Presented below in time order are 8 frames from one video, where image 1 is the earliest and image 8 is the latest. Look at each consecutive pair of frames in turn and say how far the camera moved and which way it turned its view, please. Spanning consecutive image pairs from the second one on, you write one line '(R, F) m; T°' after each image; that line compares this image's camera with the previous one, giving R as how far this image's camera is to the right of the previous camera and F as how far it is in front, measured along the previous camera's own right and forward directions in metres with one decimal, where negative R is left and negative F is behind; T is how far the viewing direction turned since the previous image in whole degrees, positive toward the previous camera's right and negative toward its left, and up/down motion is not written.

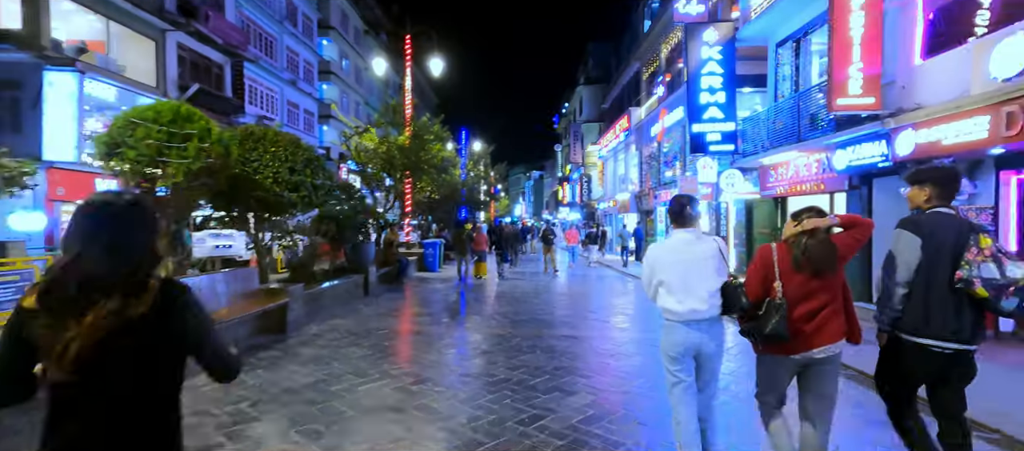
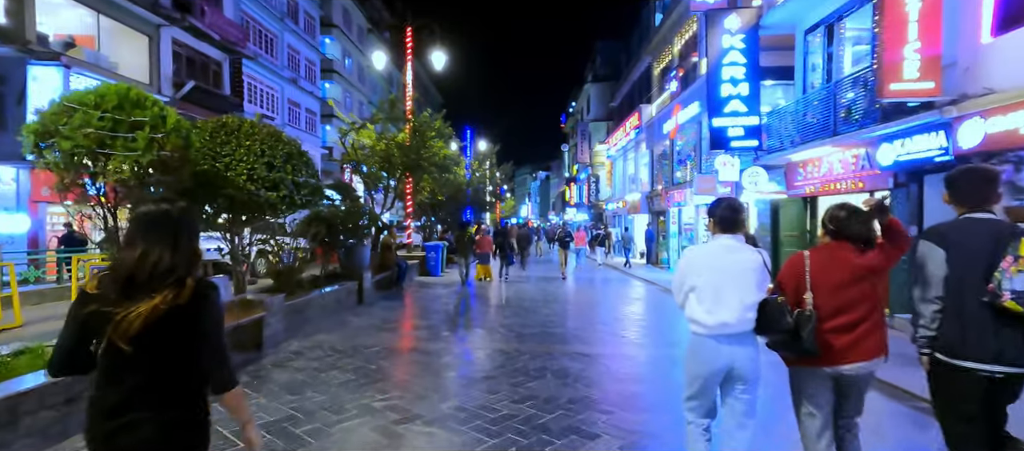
(0.0, +1.1) m; -1°
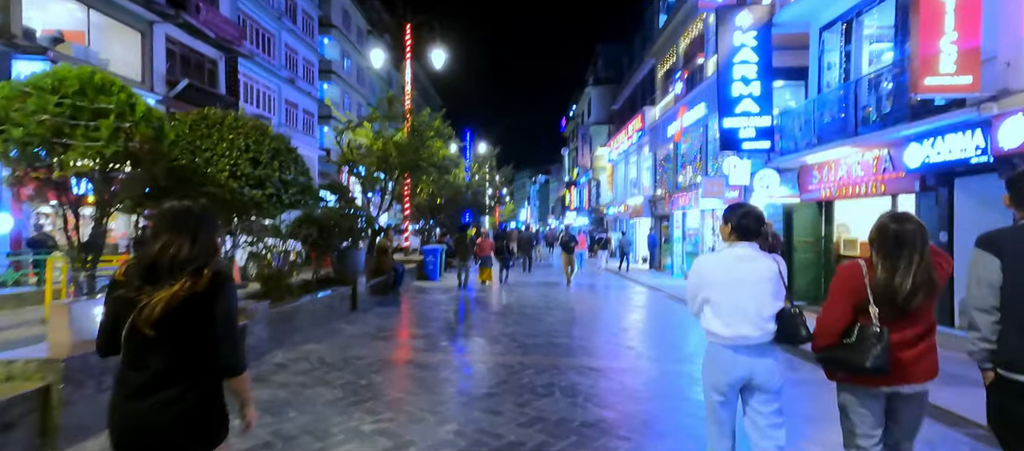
(-0.1, +0.6) m; 0°
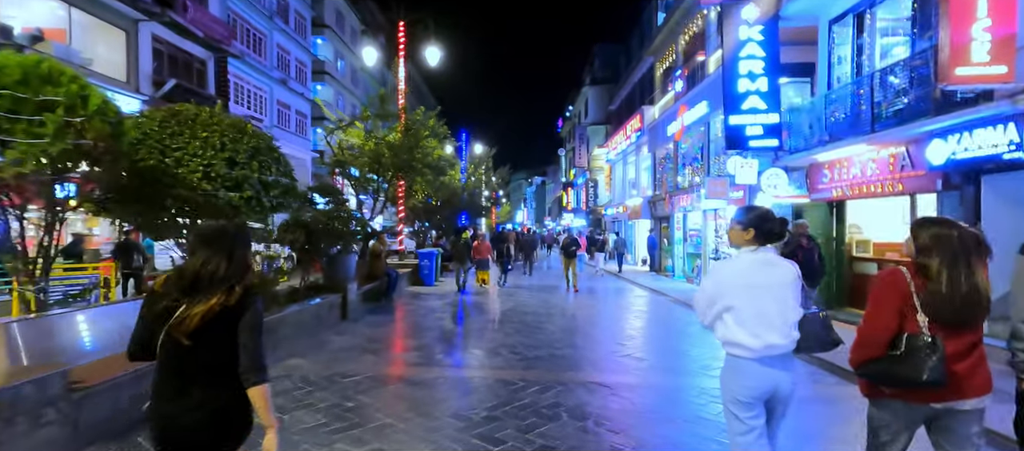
(0.0, +0.6) m; 0°
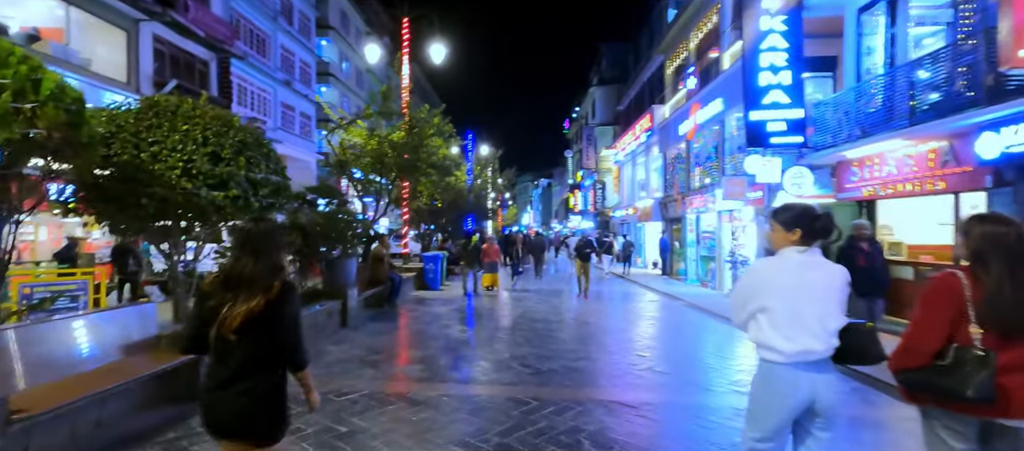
(-0.1, +0.7) m; -1°
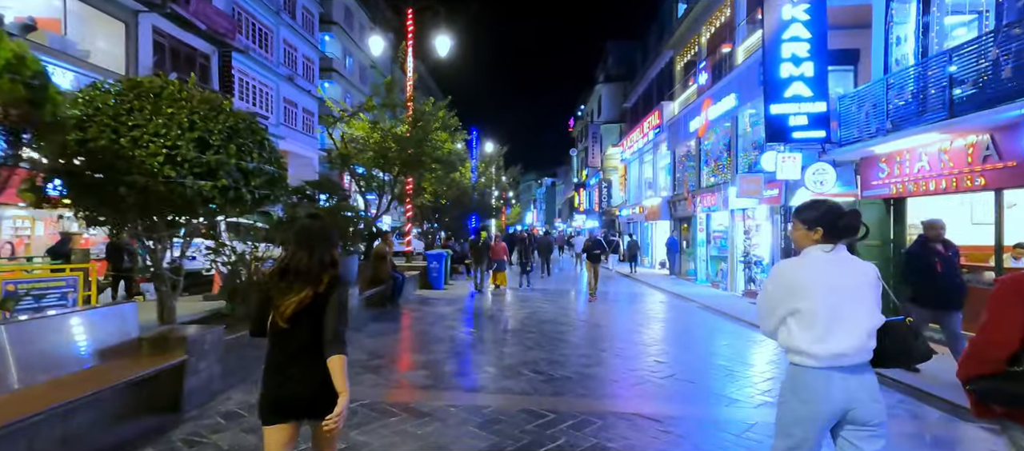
(-0.1, +0.6) m; 0°
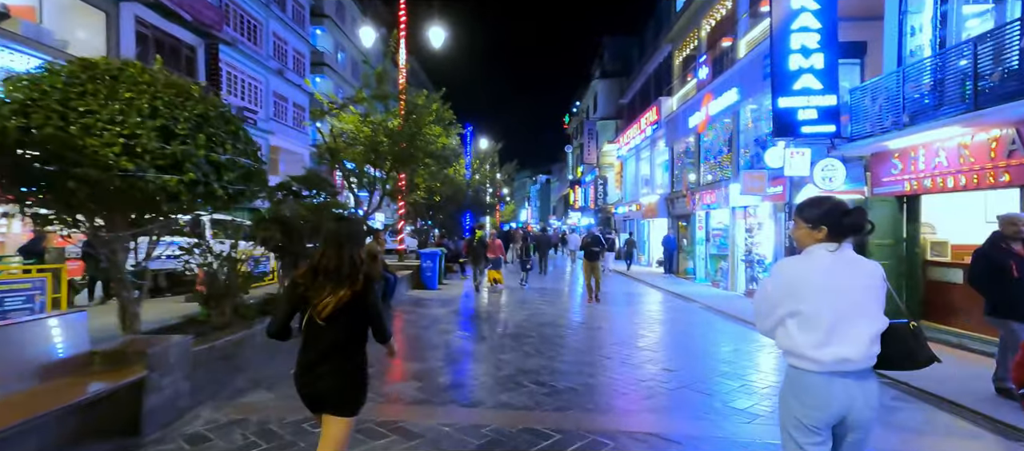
(-0.1, +0.6) m; +1°
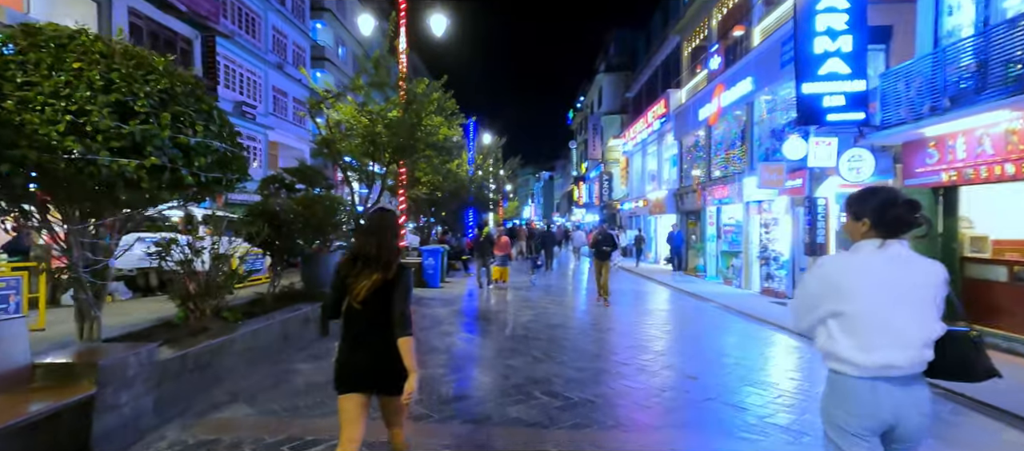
(-0.1, +0.7) m; 0°
